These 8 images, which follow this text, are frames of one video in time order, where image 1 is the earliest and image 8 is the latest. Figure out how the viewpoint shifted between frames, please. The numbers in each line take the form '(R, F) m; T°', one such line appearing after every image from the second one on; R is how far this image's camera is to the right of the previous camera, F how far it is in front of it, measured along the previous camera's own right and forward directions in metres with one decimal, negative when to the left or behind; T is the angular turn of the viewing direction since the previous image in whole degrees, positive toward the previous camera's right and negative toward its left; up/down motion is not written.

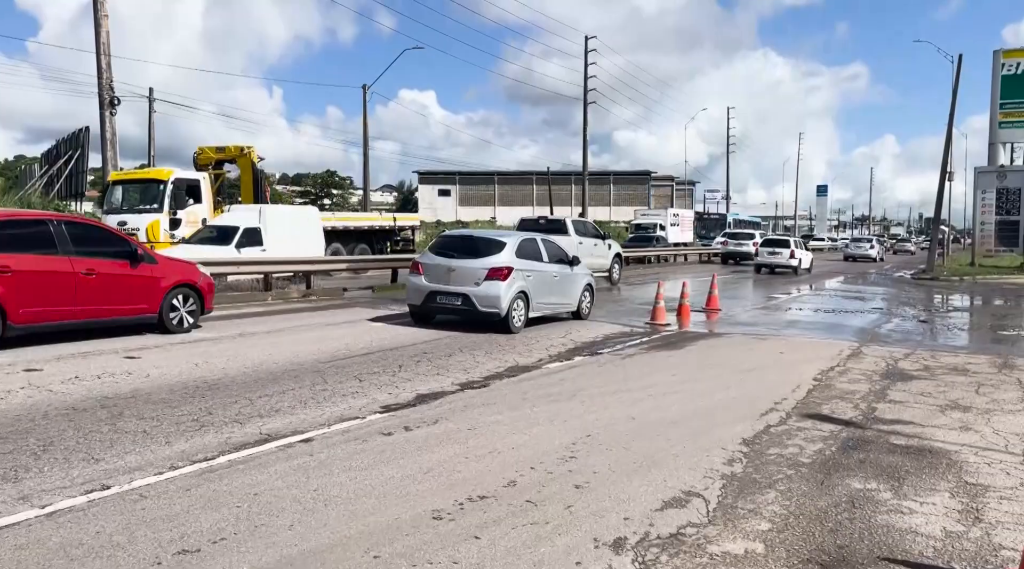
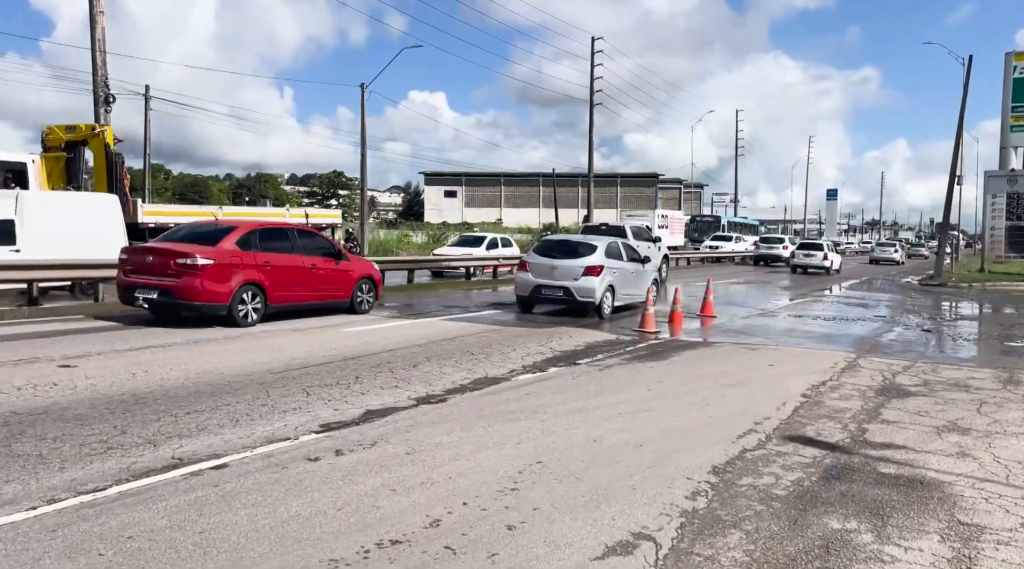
(+0.4, +0.6) m; -1°
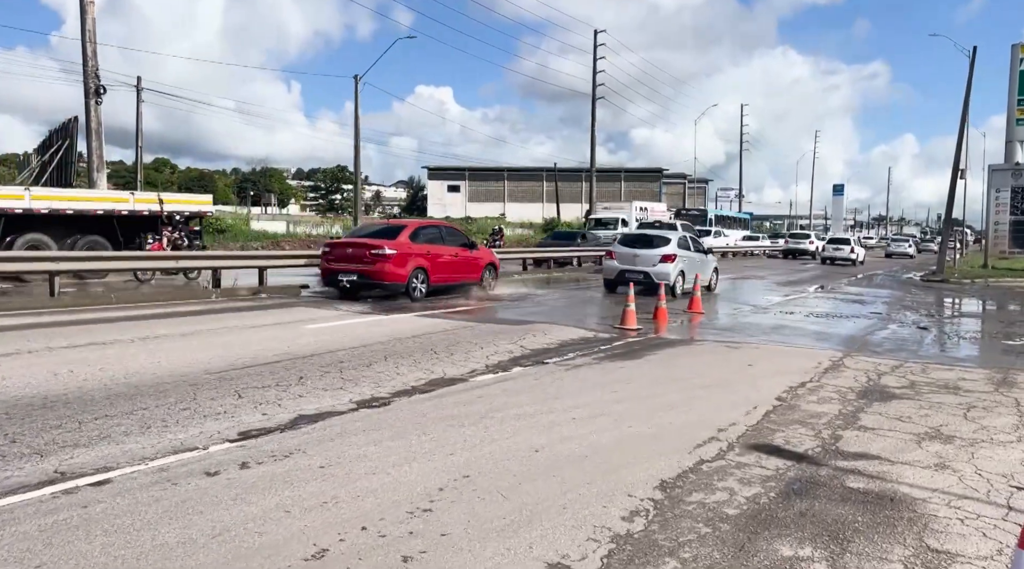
(+0.5, +0.6) m; 0°
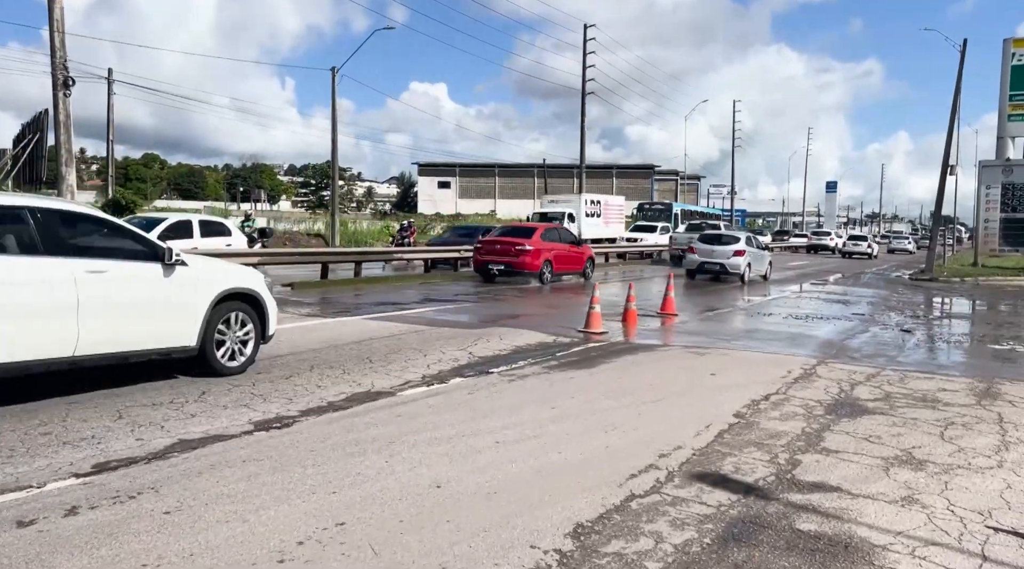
(+0.6, +0.8) m; 0°
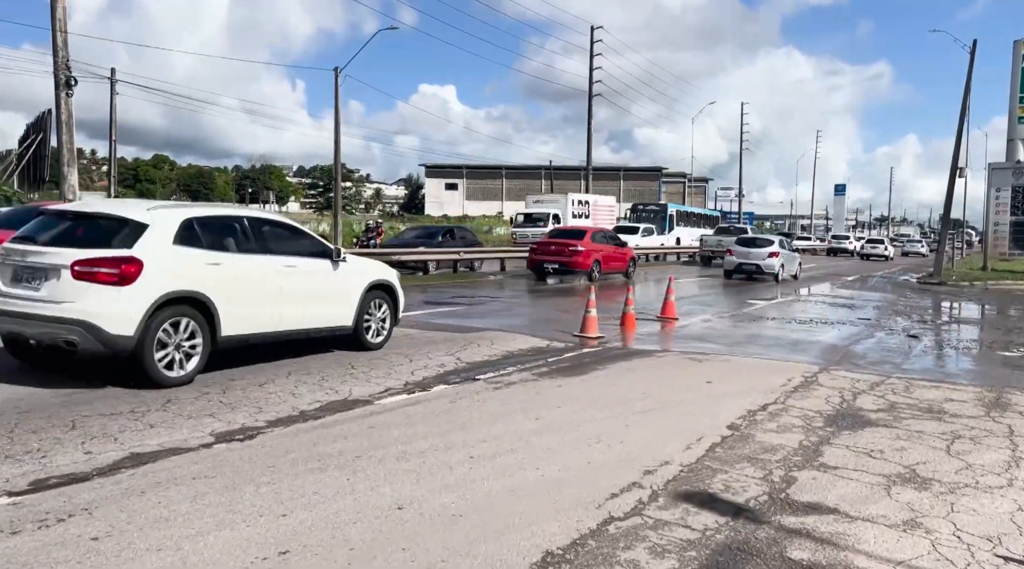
(+0.2, +0.4) m; -1°
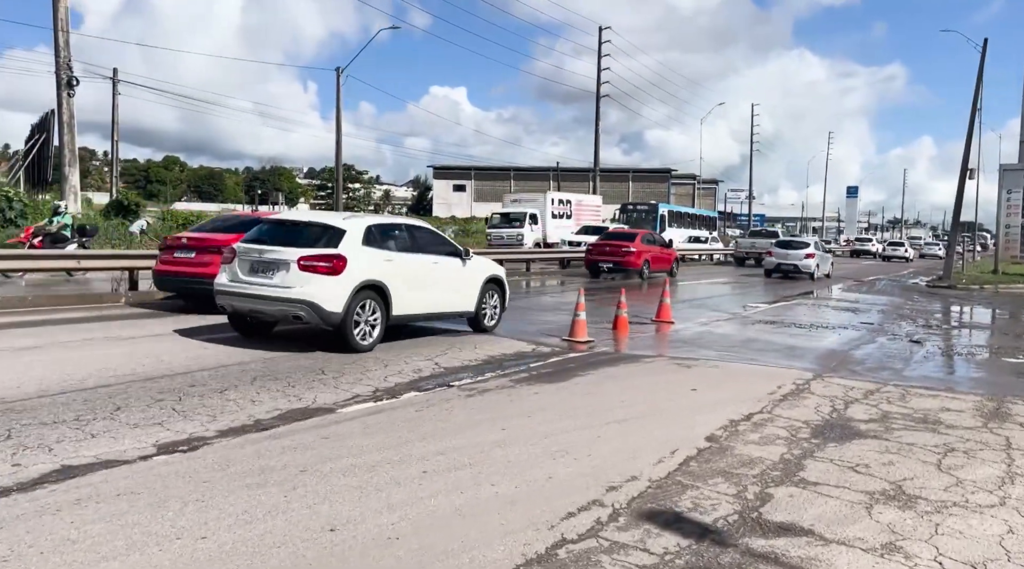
(+0.3, +0.3) m; -1°
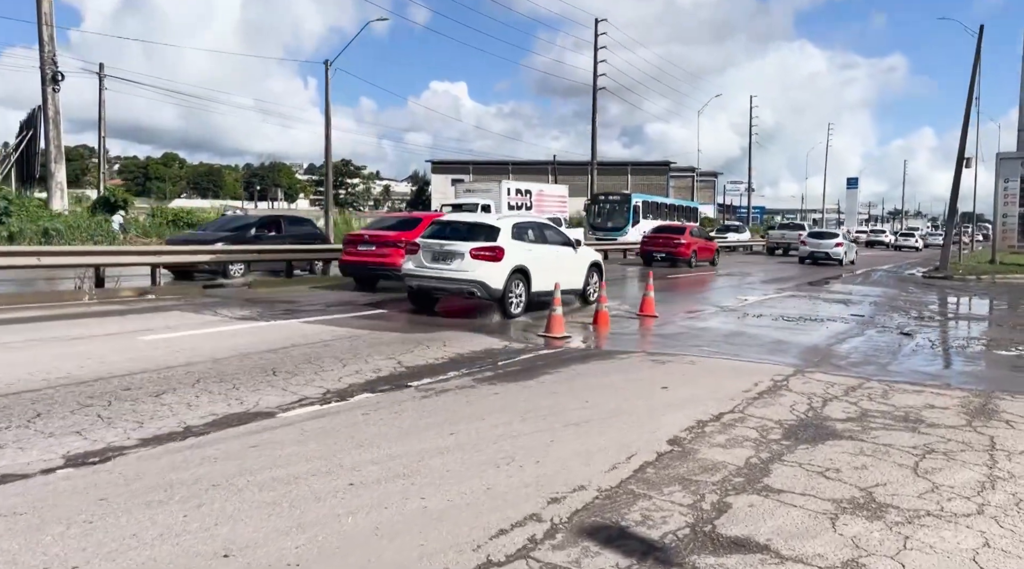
(+0.4, +0.4) m; 0°
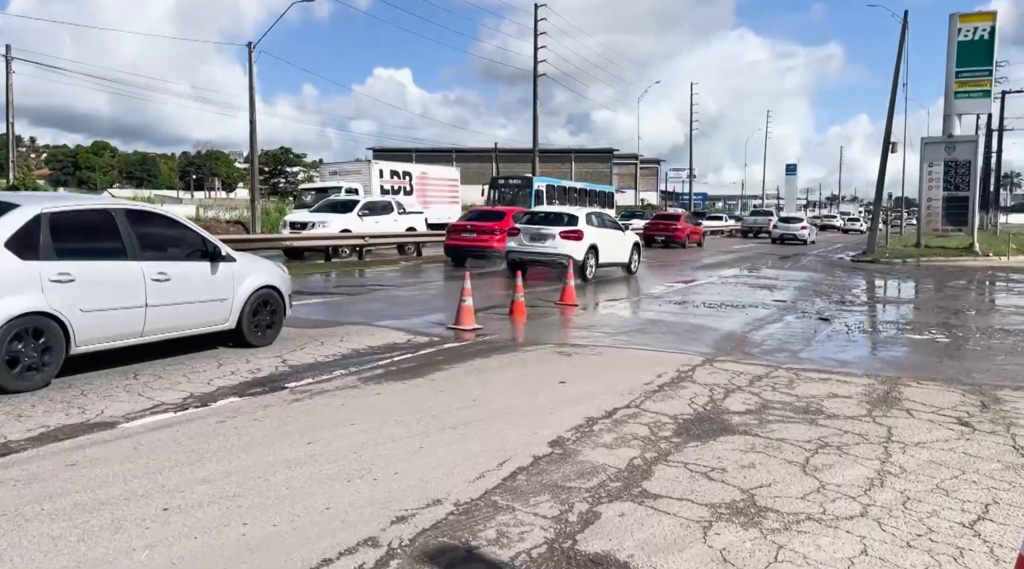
(+0.6, +0.5) m; +4°
